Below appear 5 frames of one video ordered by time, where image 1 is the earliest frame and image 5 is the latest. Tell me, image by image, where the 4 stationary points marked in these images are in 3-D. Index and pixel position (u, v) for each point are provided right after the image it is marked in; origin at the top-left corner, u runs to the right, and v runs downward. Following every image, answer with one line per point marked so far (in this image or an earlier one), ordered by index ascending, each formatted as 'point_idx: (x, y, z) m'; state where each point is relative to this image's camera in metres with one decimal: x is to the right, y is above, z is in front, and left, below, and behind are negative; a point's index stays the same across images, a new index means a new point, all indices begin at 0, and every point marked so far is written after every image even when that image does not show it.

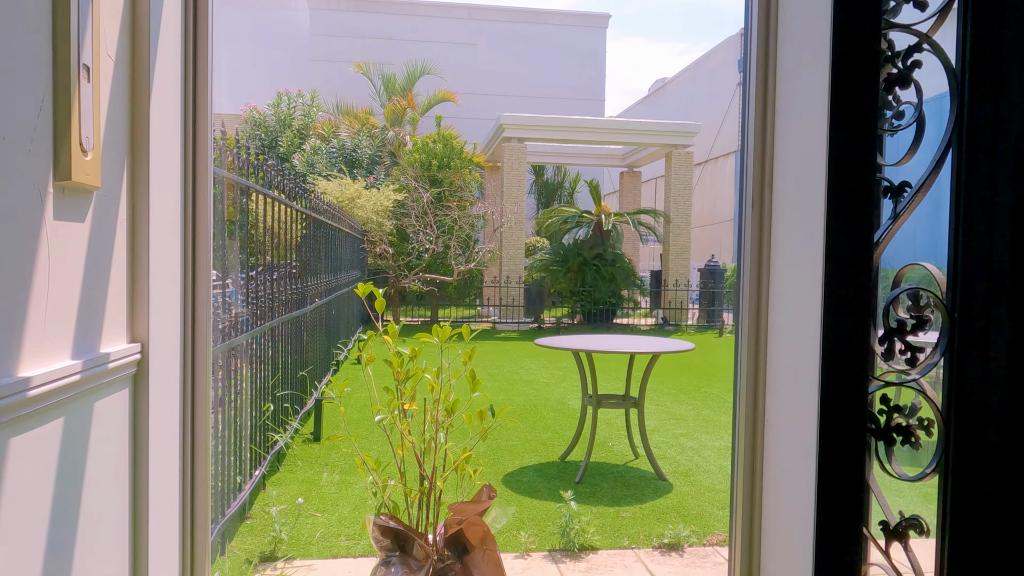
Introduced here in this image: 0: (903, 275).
0: (+0.7, 0.0, +1.3) m
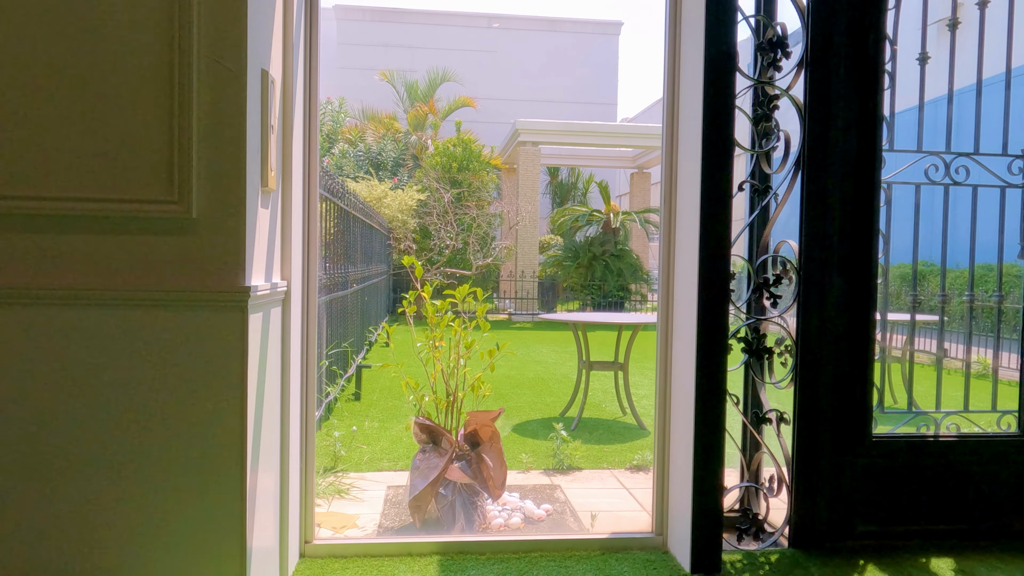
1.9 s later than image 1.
0: (+0.7, +0.1, +2.0) m
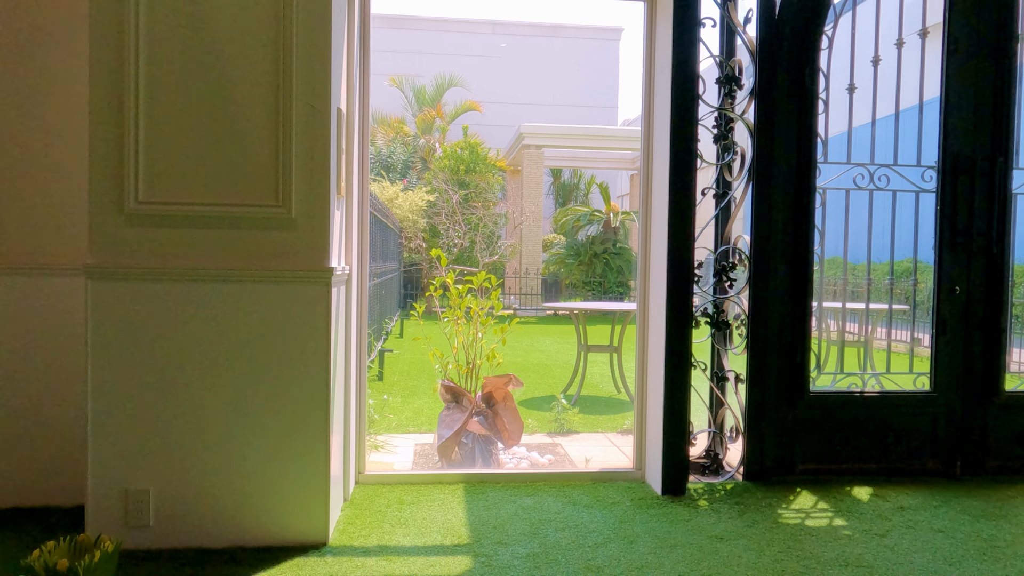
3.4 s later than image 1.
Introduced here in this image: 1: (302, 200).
0: (+0.7, +0.1, +2.5) m
1: (-0.5, +0.2, +1.8) m
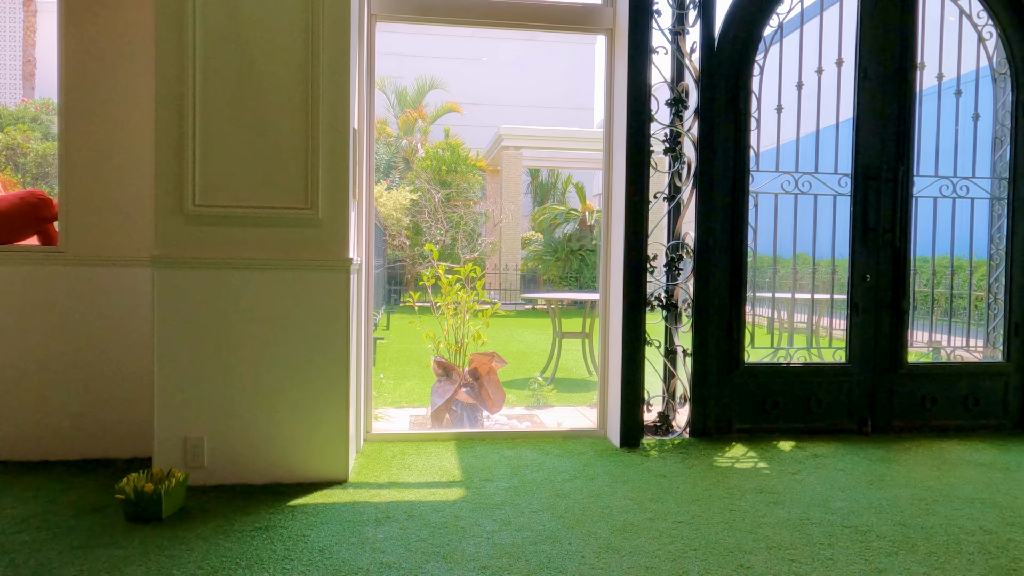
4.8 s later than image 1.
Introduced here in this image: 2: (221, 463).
0: (+0.6, +0.2, +2.9) m
1: (-0.5, +0.2, +2.3) m
2: (-0.8, -0.5, +2.2) m
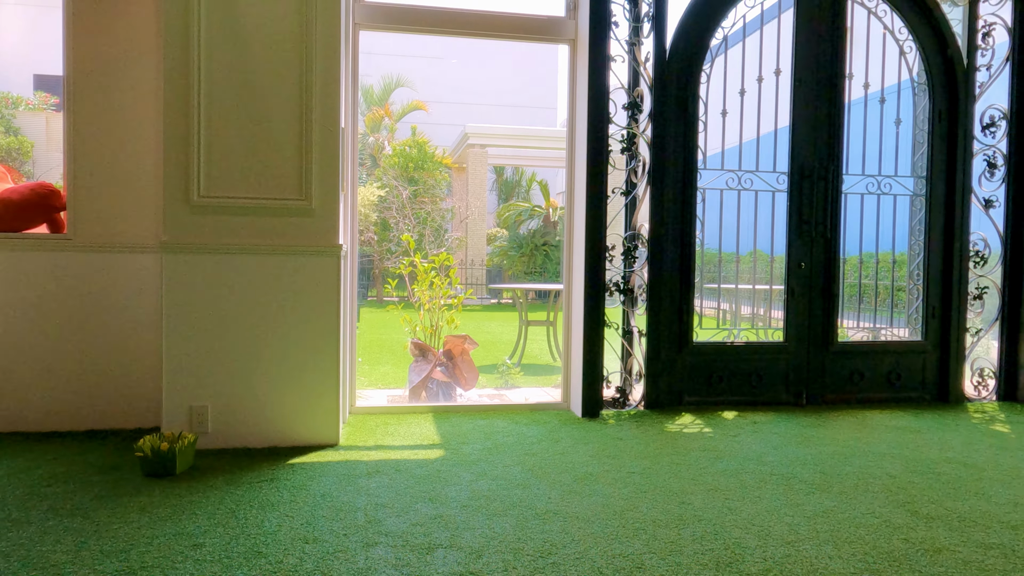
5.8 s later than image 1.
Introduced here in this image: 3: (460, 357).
0: (+0.5, +0.2, +3.2) m
1: (-0.6, +0.3, +2.5) m
2: (-0.9, -0.5, +2.5) m
3: (-0.2, -0.3, +3.5) m
